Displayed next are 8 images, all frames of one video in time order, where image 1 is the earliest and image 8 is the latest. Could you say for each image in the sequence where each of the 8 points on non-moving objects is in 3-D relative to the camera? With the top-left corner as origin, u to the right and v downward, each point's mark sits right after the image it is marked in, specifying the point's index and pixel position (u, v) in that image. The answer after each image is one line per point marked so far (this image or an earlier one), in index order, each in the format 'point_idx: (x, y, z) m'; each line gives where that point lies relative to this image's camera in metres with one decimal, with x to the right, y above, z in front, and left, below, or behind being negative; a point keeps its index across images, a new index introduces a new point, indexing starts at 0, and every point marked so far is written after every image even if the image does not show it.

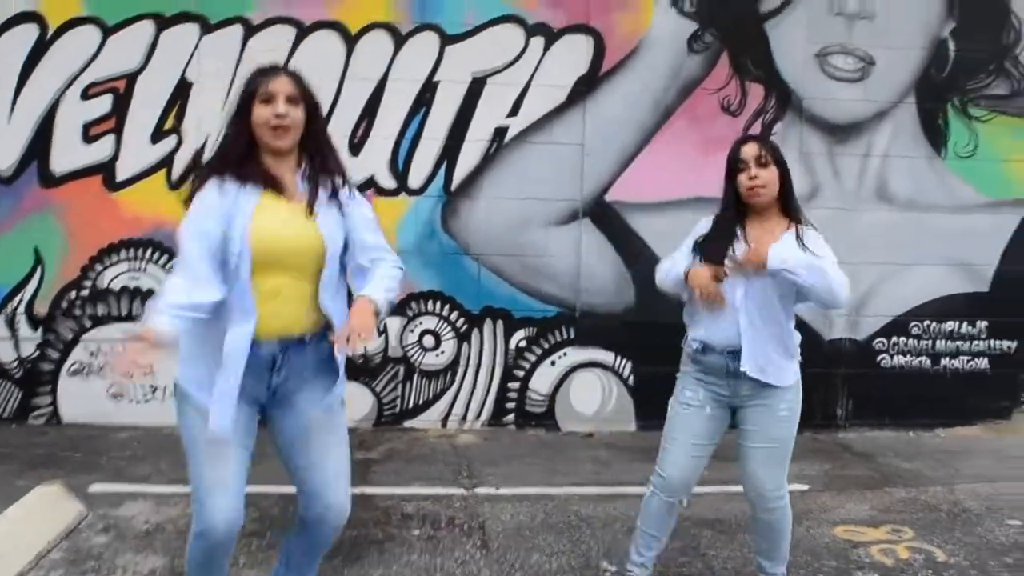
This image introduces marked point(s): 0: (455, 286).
0: (-0.4, 0.0, +6.6) m
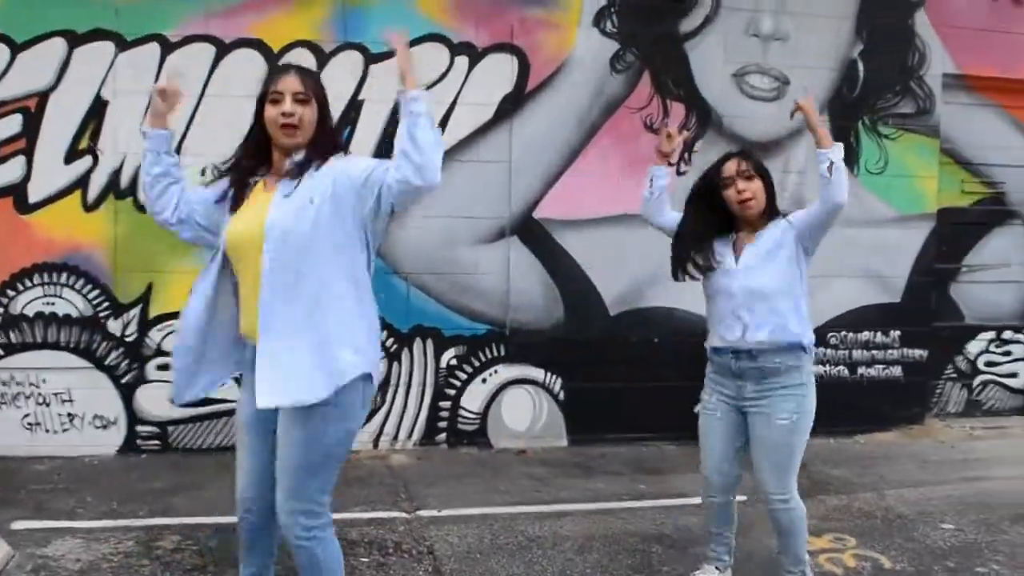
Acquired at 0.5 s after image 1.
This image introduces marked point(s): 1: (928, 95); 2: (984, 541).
0: (-0.8, -0.1, +6.5) m
1: (+3.1, +1.4, +7.4) m
2: (+2.4, -1.3, +5.2) m
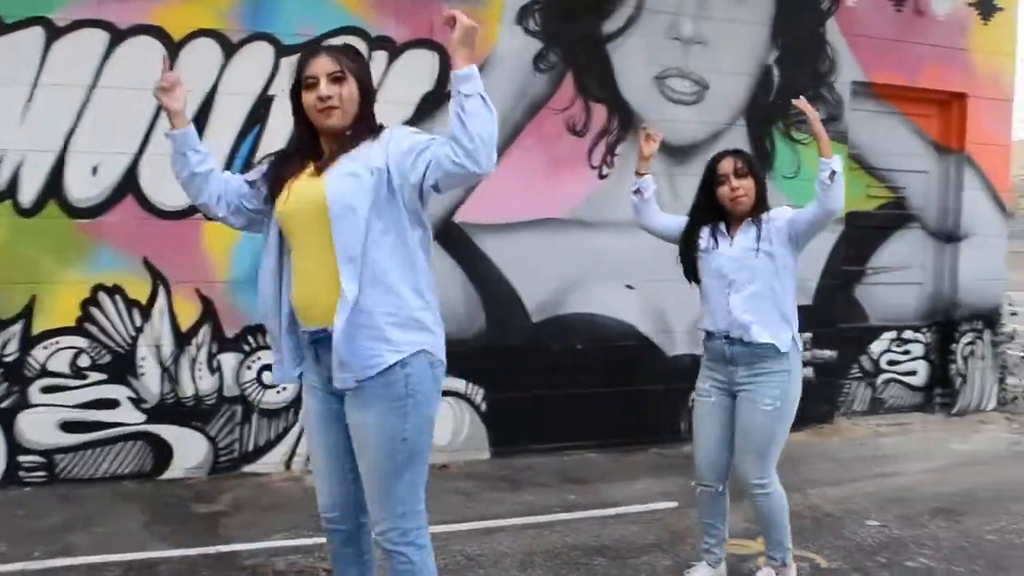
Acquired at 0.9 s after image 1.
0: (-1.3, -0.2, +6.2) m
1: (+2.4, +1.4, +7.6) m
2: (+2.1, -1.3, +5.2) m
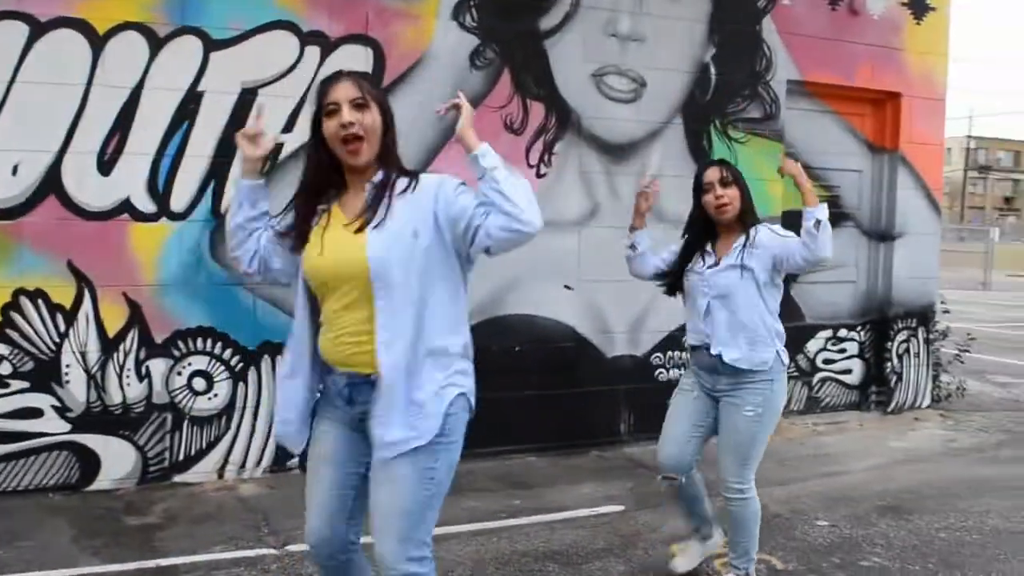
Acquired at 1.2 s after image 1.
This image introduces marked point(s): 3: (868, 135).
0: (-1.7, -0.2, +5.9) m
1: (+2.0, +1.4, +7.6) m
2: (+1.8, -1.3, +5.2) m
3: (+2.9, +1.3, +8.3) m
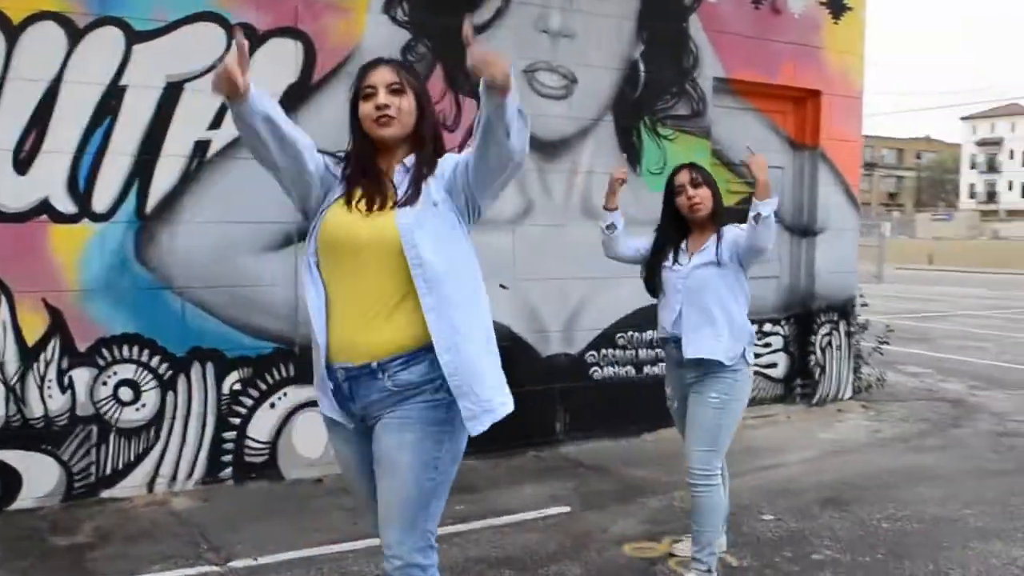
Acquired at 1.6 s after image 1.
0: (-2.0, -0.2, +5.6) m
1: (+1.4, +1.4, +7.6) m
2: (+1.5, -1.3, +5.2) m
3: (+2.3, +1.3, +8.4) m
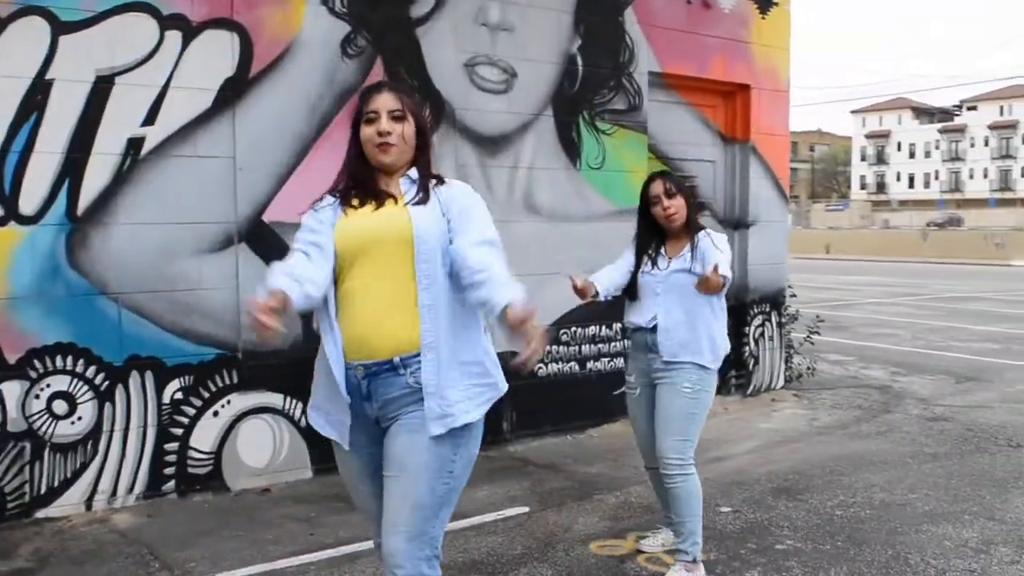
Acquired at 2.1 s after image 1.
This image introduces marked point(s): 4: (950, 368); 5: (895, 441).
0: (-2.2, -0.2, +5.3) m
1: (+1.0, +1.5, +7.6) m
2: (+1.3, -1.2, +5.3) m
3: (+1.8, +1.4, +8.5) m
4: (+4.4, -0.8, +10.0) m
5: (+2.7, -1.1, +7.0) m
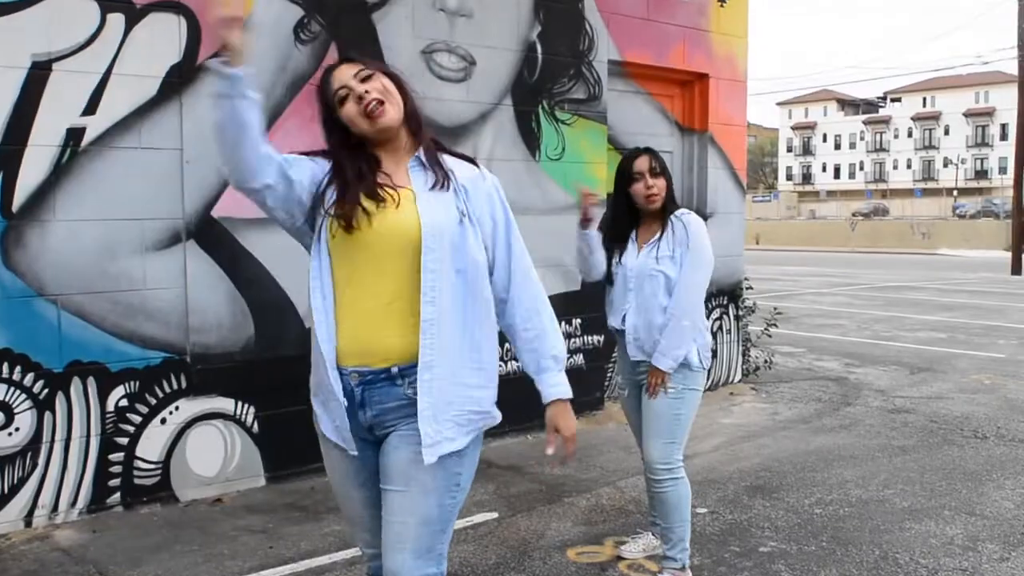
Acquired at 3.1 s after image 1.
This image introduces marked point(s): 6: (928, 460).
0: (-2.4, -0.3, +4.9) m
1: (+0.6, +1.5, +7.4) m
2: (+1.2, -1.2, +5.2) m
3: (+1.4, +1.4, +8.4) m
4: (+3.9, -0.7, +10.1) m
5: (+2.4, -1.0, +6.9) m
6: (+2.6, -1.1, +6.3) m
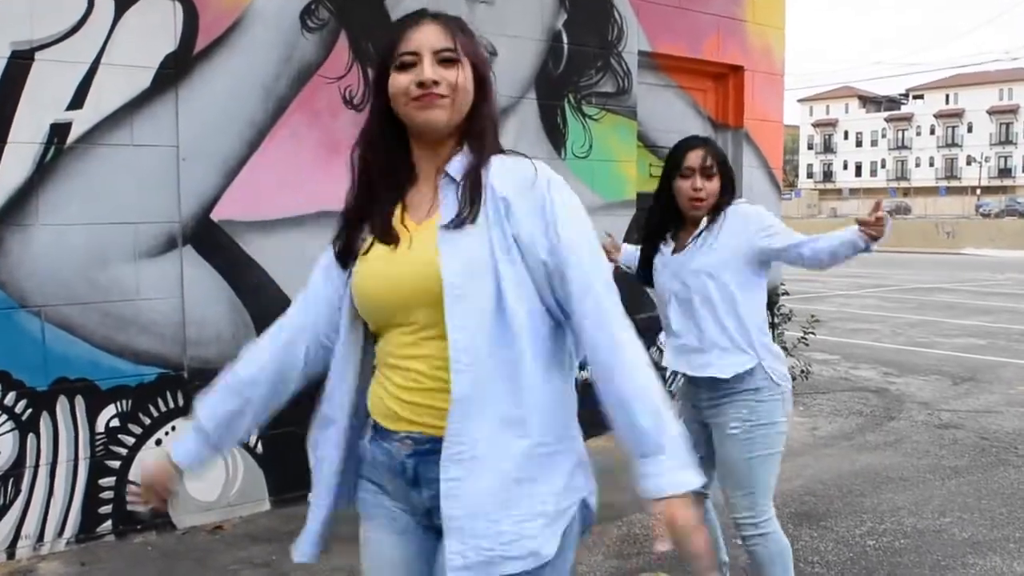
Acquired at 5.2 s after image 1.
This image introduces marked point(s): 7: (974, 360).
0: (-2.3, -0.3, +4.5) m
1: (+0.8, +1.5, +7.0) m
2: (+1.3, -1.2, +4.7) m
3: (+1.6, +1.4, +7.9) m
4: (+4.1, -0.8, +9.6) m
5: (+2.6, -1.1, +6.4) m
6: (+2.7, -1.1, +5.8) m
7: (+4.7, -0.7, +10.1) m
